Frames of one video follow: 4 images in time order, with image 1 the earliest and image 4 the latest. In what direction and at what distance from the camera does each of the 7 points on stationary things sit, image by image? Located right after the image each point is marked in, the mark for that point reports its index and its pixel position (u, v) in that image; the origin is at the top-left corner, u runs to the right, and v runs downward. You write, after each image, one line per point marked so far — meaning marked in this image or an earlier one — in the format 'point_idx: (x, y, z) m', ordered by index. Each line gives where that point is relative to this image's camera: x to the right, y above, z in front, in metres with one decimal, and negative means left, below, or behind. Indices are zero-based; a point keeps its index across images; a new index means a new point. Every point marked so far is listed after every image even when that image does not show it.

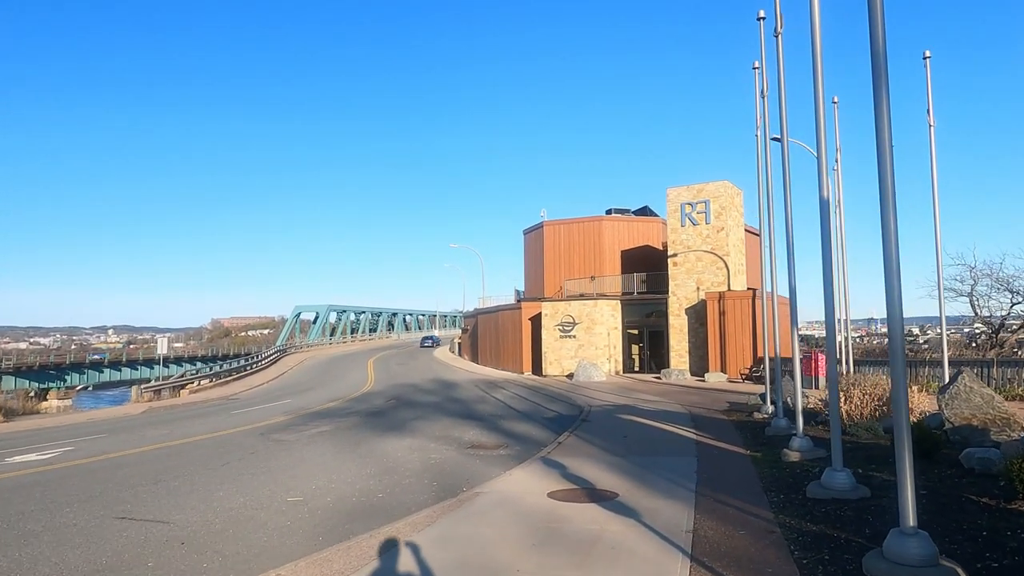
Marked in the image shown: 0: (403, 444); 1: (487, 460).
0: (-2.2, -3.1, +14.6) m
1: (-0.4, -3.0, +12.7) m
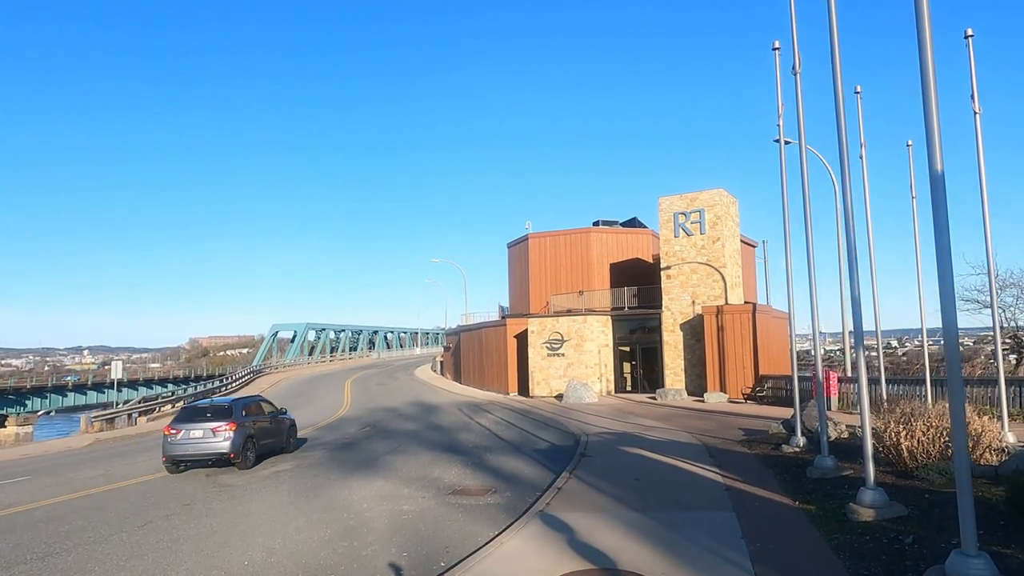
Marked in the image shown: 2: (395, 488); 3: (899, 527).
0: (-2.4, -3.4, +12.3) m
1: (-0.6, -3.2, +10.4) m
2: (-2.0, -3.4, +12.4) m
3: (+3.9, -2.4, +7.3) m
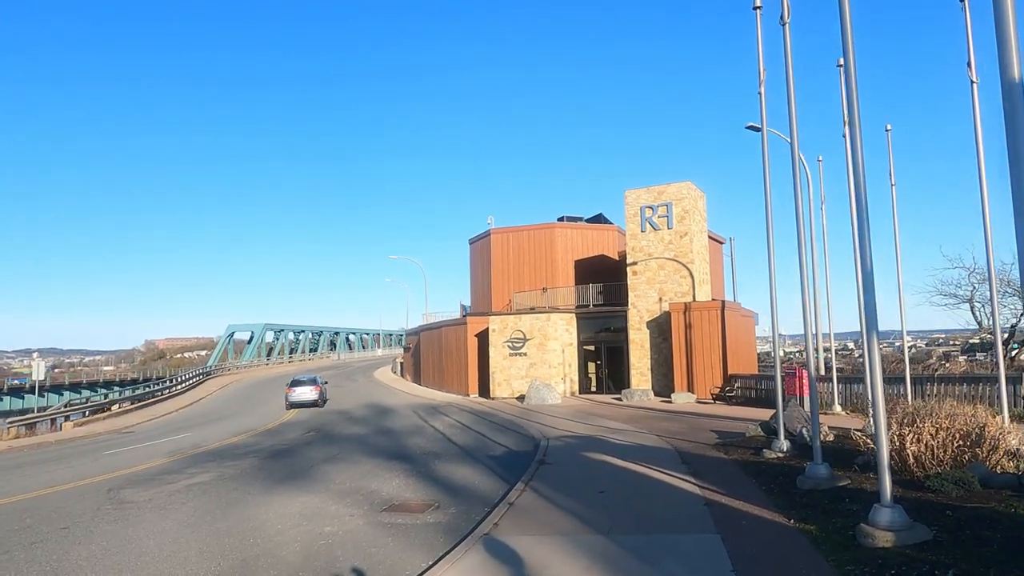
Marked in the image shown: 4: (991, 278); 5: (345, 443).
0: (-3.1, -3.1, +10.5) m
1: (-1.3, -2.9, +8.7) m
2: (-2.8, -3.1, +10.7) m
3: (+3.3, -2.1, +5.9) m
4: (+9.3, +0.2, +14.5) m
5: (-4.5, -4.2, +19.6) m
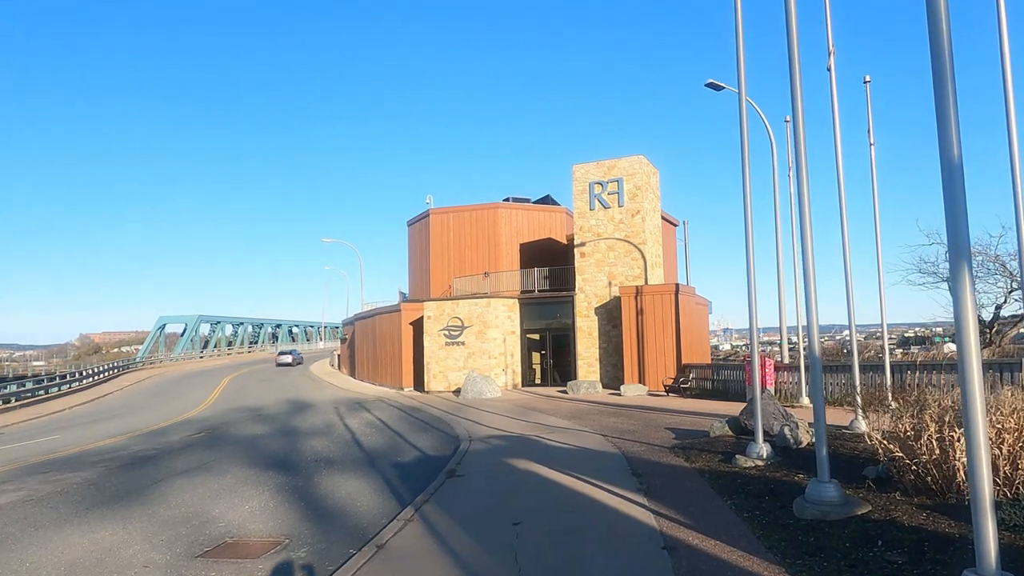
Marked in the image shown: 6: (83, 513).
0: (-4.3, -2.6, +7.3) m
1: (-2.3, -2.4, +5.6) m
2: (-4.0, -2.6, +7.4) m
3: (+2.4, -1.6, +3.0) m
4: (+7.9, +0.8, +12.1) m
5: (-6.2, -3.5, +16.3) m
6: (-5.3, -2.8, +9.2) m
